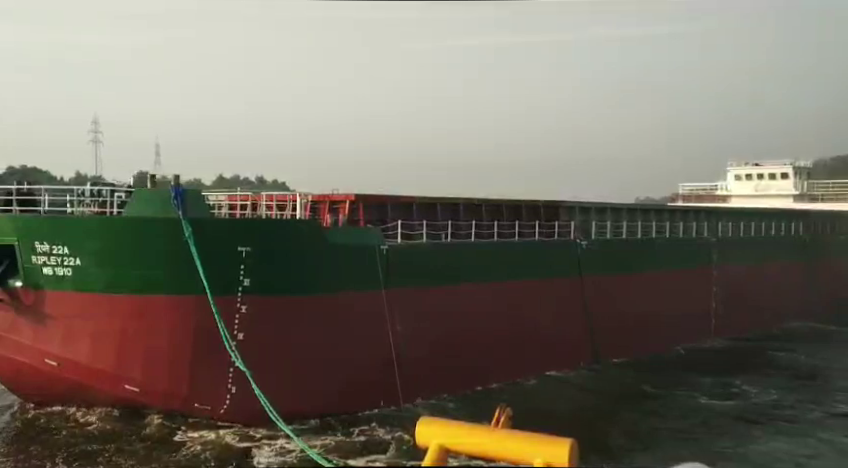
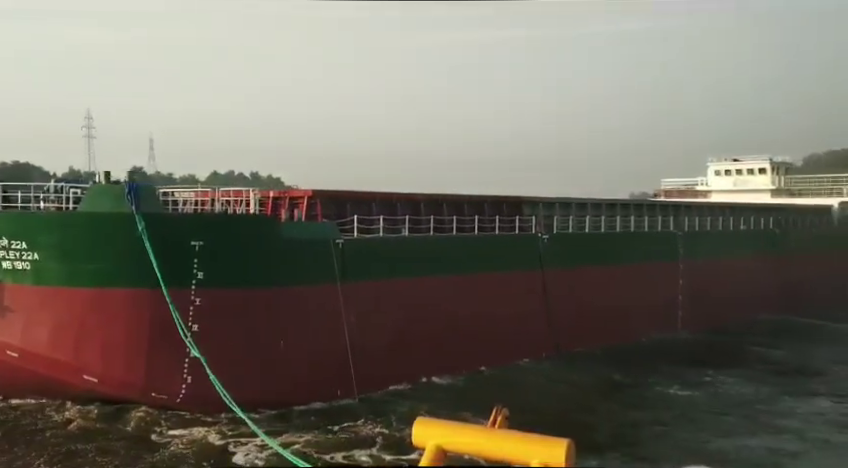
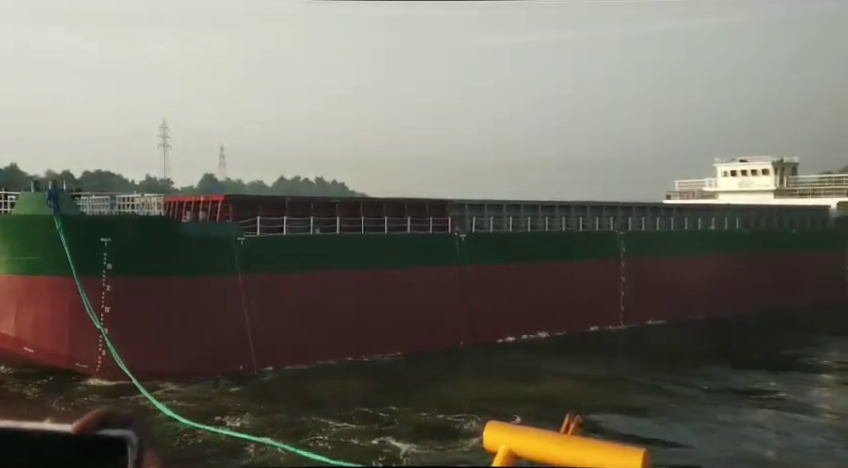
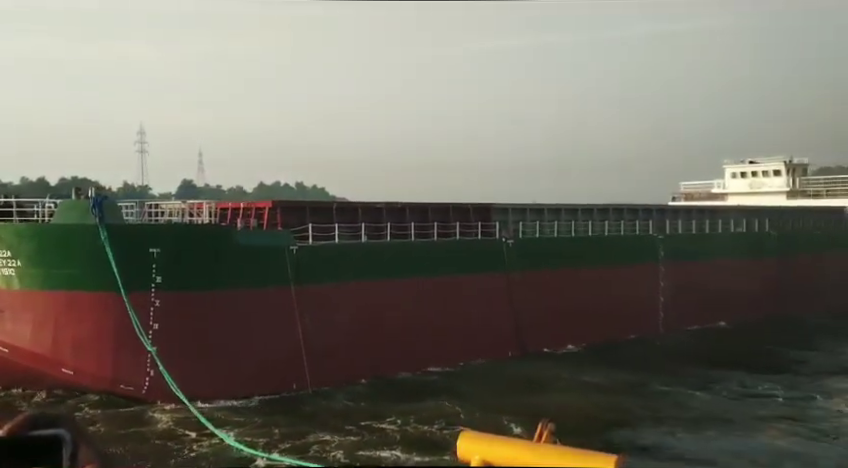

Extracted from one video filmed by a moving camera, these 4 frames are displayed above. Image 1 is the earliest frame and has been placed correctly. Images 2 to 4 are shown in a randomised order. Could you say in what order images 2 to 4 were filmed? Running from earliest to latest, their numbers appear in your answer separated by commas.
2, 4, 3
